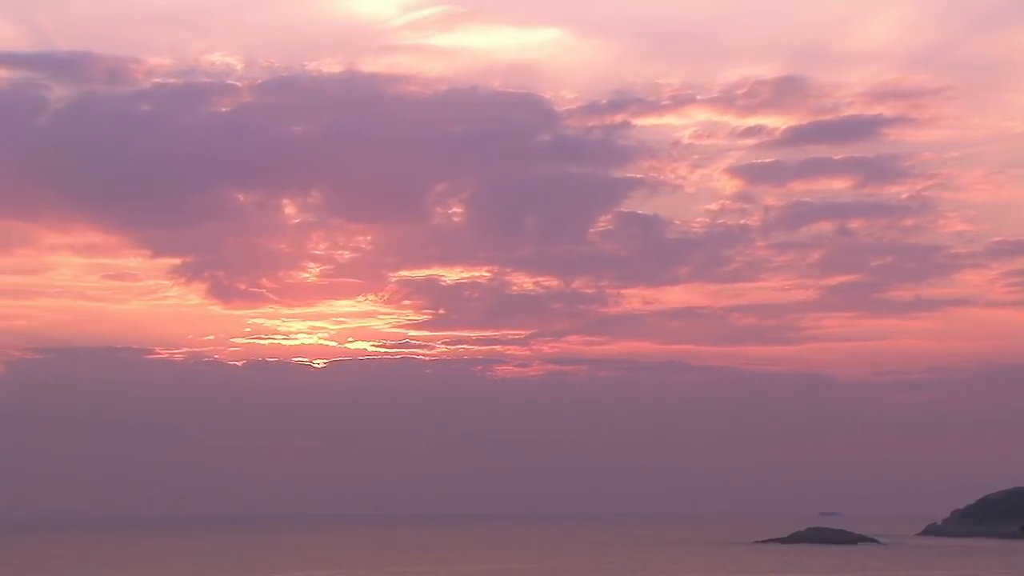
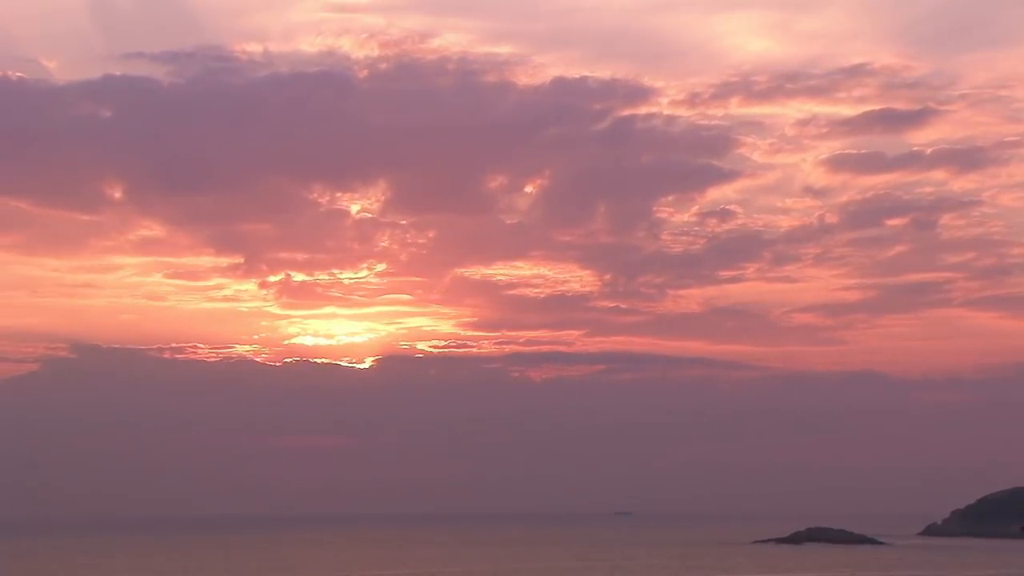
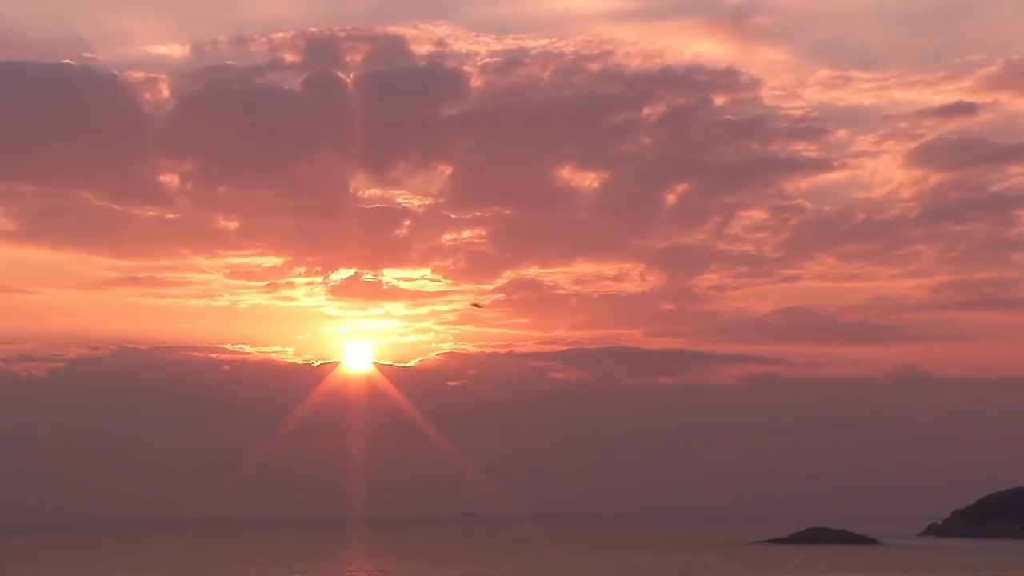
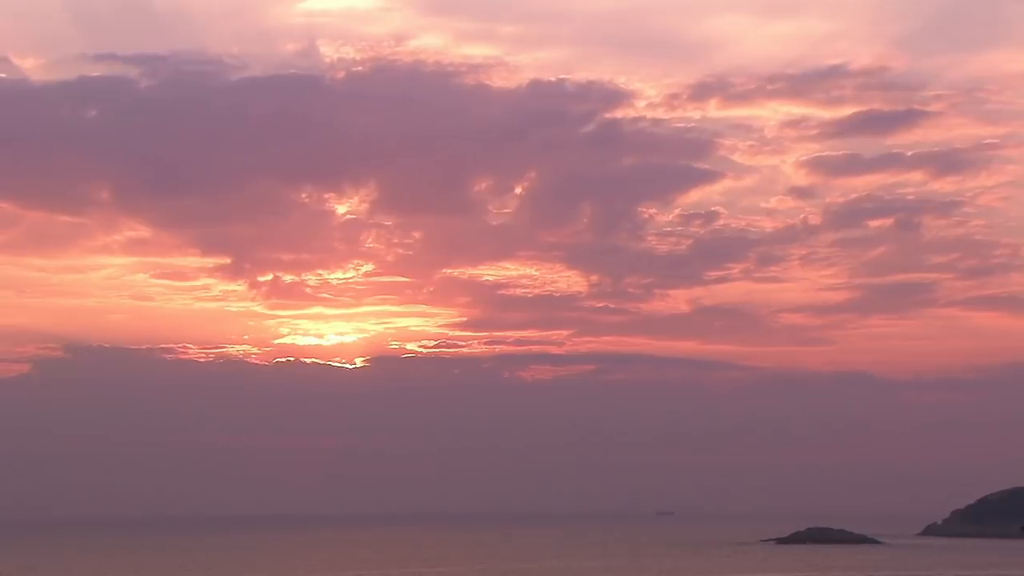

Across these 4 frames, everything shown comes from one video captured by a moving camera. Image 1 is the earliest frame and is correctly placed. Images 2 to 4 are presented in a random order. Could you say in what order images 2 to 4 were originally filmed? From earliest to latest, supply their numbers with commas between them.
4, 2, 3
